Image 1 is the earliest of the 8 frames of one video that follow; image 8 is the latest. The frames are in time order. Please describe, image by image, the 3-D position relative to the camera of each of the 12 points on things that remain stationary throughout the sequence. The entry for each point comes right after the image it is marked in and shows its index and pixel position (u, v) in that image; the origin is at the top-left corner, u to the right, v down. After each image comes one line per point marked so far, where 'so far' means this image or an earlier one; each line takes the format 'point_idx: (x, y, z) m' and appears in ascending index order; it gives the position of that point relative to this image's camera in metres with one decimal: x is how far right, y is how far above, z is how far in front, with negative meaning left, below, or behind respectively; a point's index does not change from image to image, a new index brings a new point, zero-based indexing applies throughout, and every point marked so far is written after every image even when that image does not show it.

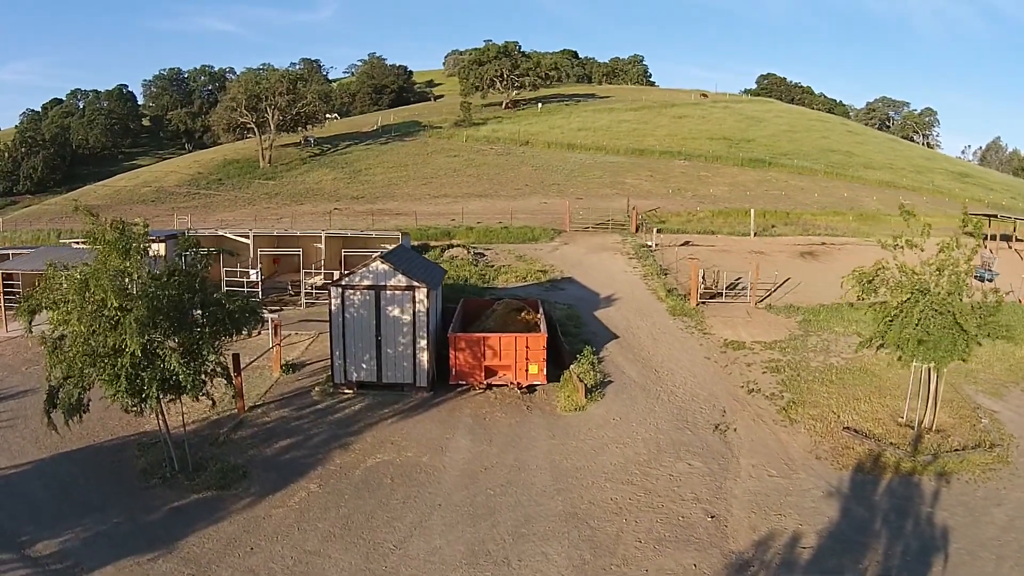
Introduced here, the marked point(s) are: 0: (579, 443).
0: (+1.7, -4.1, +18.8) m
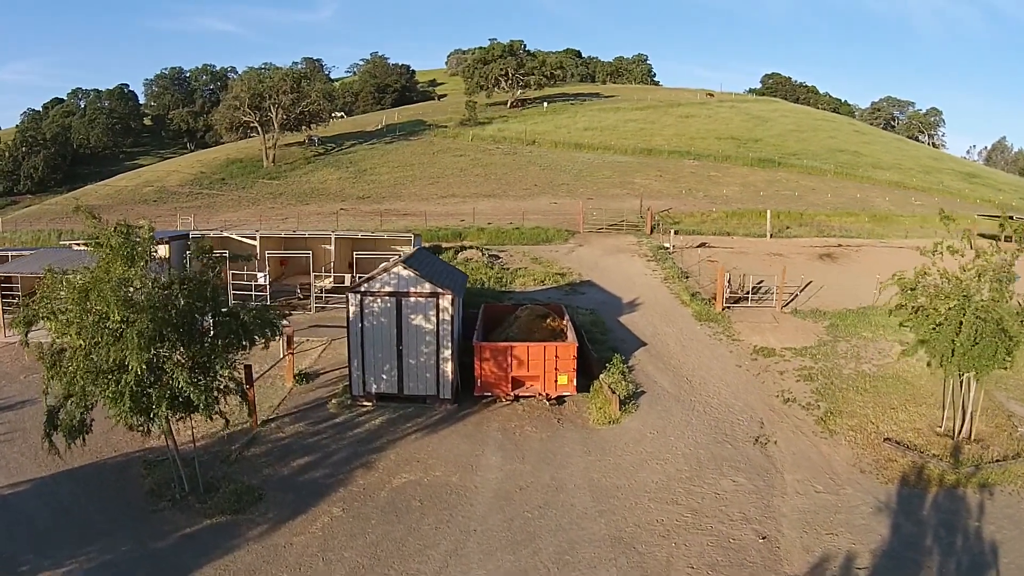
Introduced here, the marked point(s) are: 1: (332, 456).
0: (+2.6, -4.2, +17.6) m
1: (-4.2, -3.8, +16.4) m
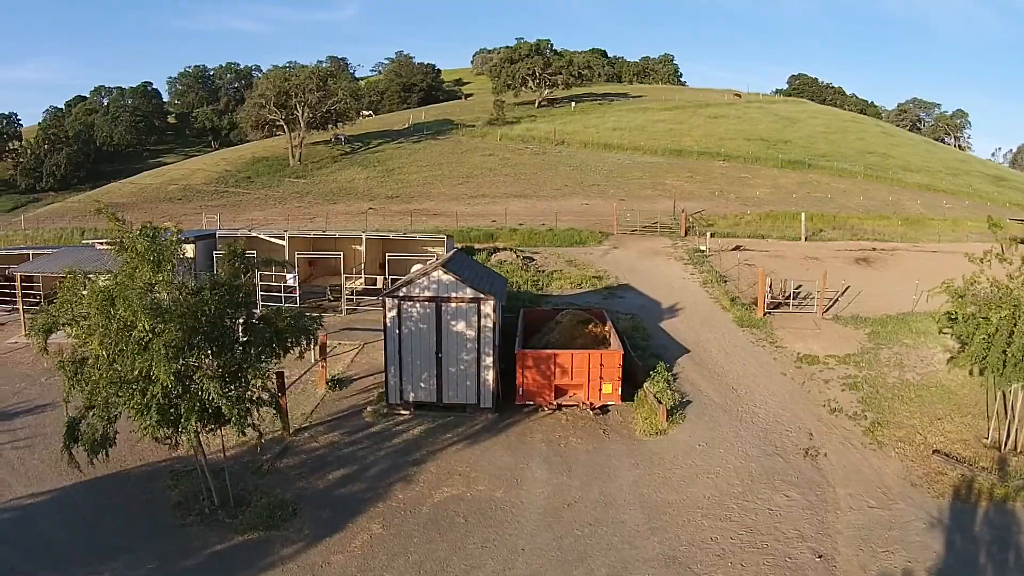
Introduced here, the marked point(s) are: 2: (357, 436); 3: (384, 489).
0: (+3.6, -4.3, +16.8) m
1: (-3.1, -3.9, +15.6) m
2: (-3.6, -3.4, +16.7) m
3: (-2.7, -4.2, +15.0) m
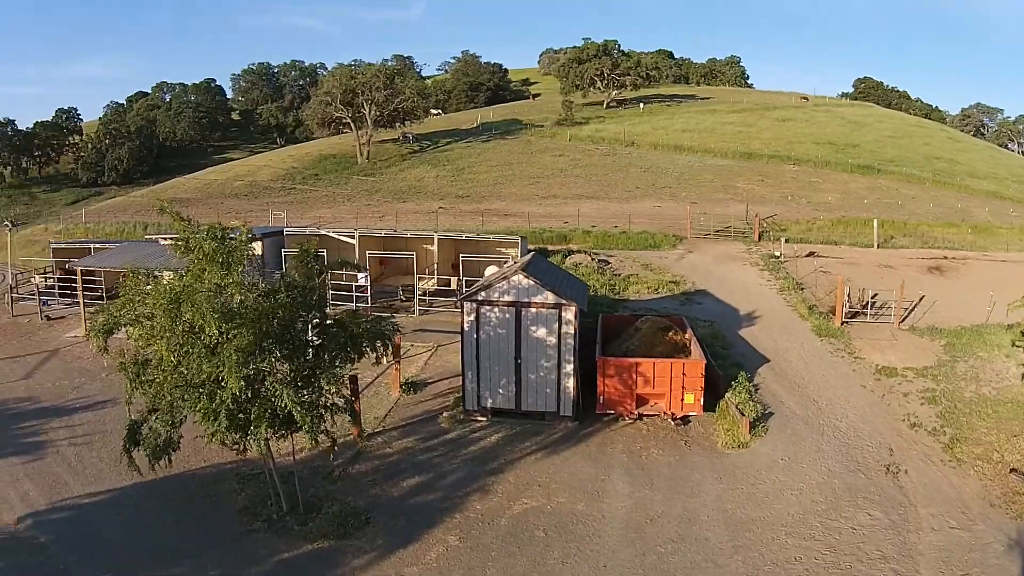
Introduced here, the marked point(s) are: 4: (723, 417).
0: (+5.3, -4.5, +15.9) m
1: (-1.4, -3.9, +15.0) m
2: (-1.8, -3.4, +16.1) m
3: (-1.0, -4.2, +14.4) m
4: (+5.2, -3.3, +18.2) m
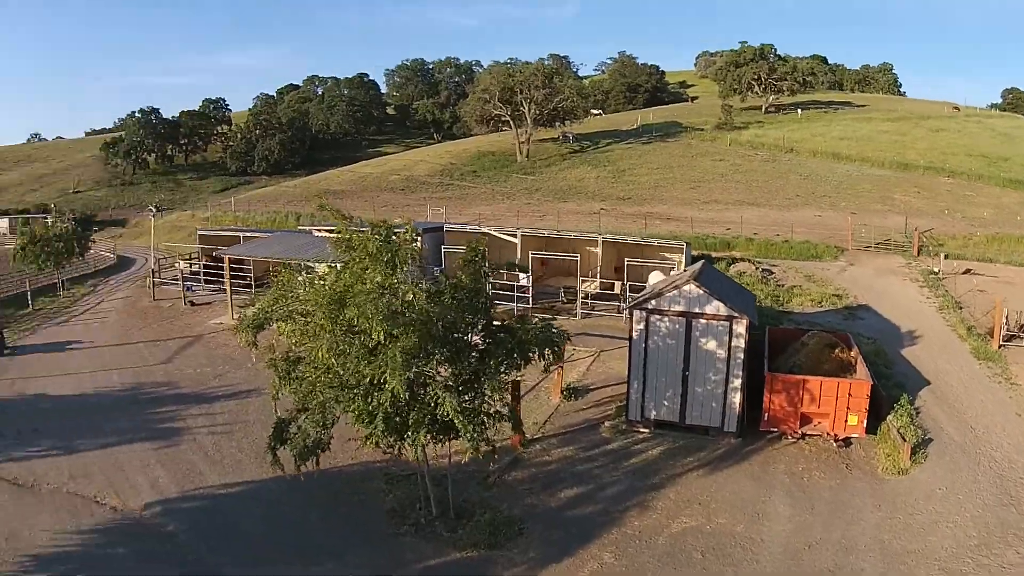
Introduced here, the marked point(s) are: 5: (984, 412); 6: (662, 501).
0: (+8.6, -4.8, +14.8) m
1: (+1.8, -4.0, +14.4) m
2: (+1.5, -3.5, +15.5) m
3: (+2.1, -4.3, +13.7) m
4: (+8.7, -3.6, +17.1) m
5: (+12.7, -3.4, +19.8) m
6: (+3.0, -4.2, +14.2) m
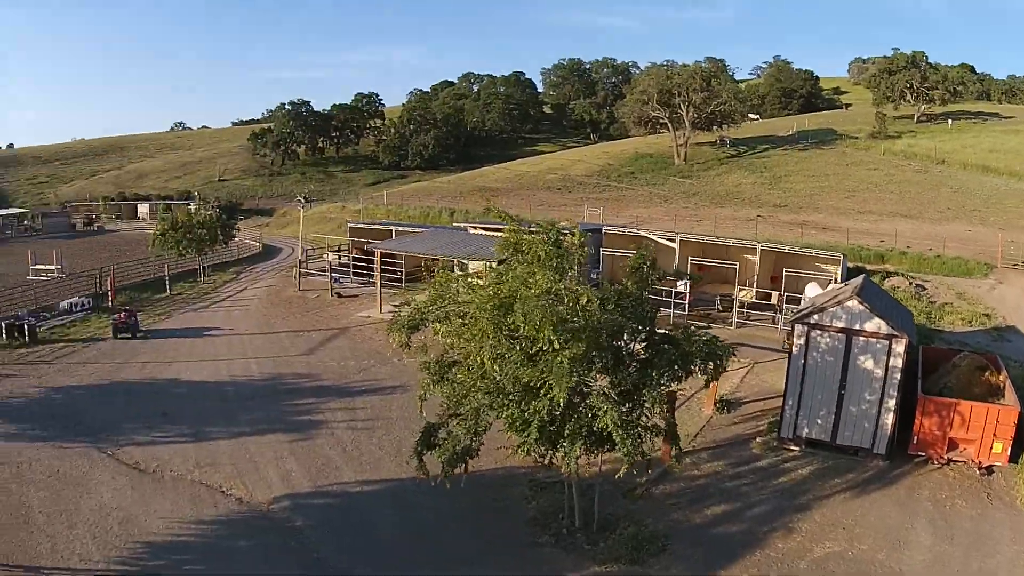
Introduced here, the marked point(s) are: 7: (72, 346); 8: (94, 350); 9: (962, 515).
0: (+11.0, -5.3, +13.4) m
1: (+4.3, -4.2, +13.7) m
2: (+4.2, -3.7, +14.9) m
3: (+4.6, -4.5, +13.0) m
4: (+11.5, -4.1, +15.7) m
5: (+15.8, -4.0, +17.9) m
6: (+5.4, -4.4, +13.4) m
7: (-8.8, -1.2, +14.5) m
8: (-8.2, -1.3, +14.2) m
9: (+8.9, -4.5, +14.2) m
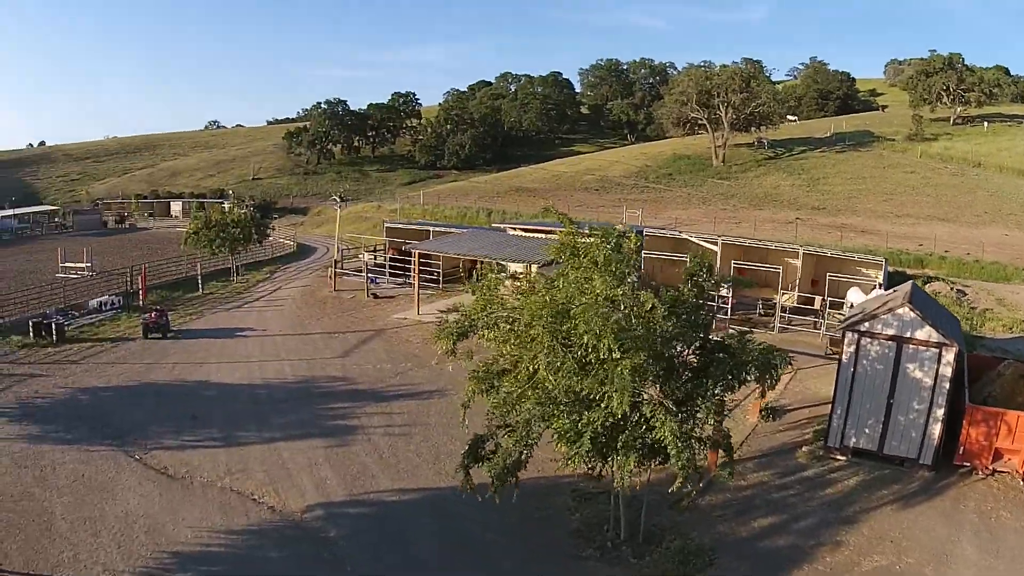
0: (+11.5, -5.4, +12.8) m
1: (+4.8, -4.2, +13.4) m
2: (+4.7, -3.8, +14.5) m
3: (+5.0, -4.6, +12.6) m
4: (+12.0, -4.3, +15.1) m
5: (+16.4, -4.2, +17.2) m
6: (+5.9, -4.5, +13.0) m
7: (-8.3, -1.2, +14.5) m
8: (-7.7, -1.2, +14.2) m
9: (+9.4, -4.6, +13.7) m
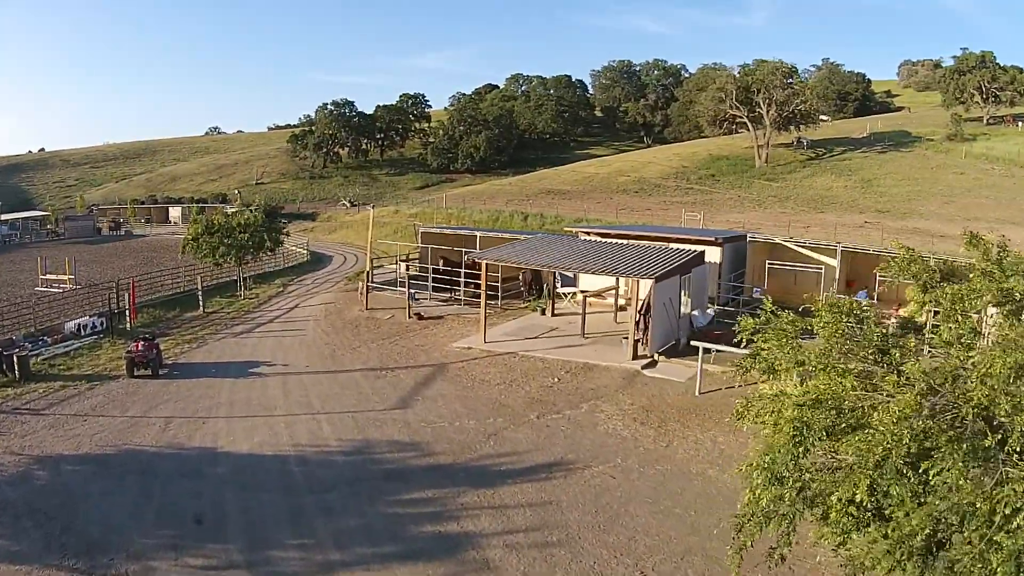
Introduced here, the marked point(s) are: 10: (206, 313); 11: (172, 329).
0: (+12.4, -5.6, +10.9) m
1: (+5.7, -4.5, +11.5) m
2: (+5.6, -4.0, +12.6) m
3: (+5.9, -4.8, +10.7) m
4: (+12.9, -4.5, +13.2) m
5: (+17.3, -4.4, +15.3) m
6: (+6.8, -4.7, +11.1) m
7: (-7.4, -1.4, +12.6) m
8: (-6.8, -1.5, +12.3) m
9: (+10.3, -4.8, +11.8) m
10: (-8.3, -0.6, +19.4) m
11: (-8.1, -0.9, +17.4) m
